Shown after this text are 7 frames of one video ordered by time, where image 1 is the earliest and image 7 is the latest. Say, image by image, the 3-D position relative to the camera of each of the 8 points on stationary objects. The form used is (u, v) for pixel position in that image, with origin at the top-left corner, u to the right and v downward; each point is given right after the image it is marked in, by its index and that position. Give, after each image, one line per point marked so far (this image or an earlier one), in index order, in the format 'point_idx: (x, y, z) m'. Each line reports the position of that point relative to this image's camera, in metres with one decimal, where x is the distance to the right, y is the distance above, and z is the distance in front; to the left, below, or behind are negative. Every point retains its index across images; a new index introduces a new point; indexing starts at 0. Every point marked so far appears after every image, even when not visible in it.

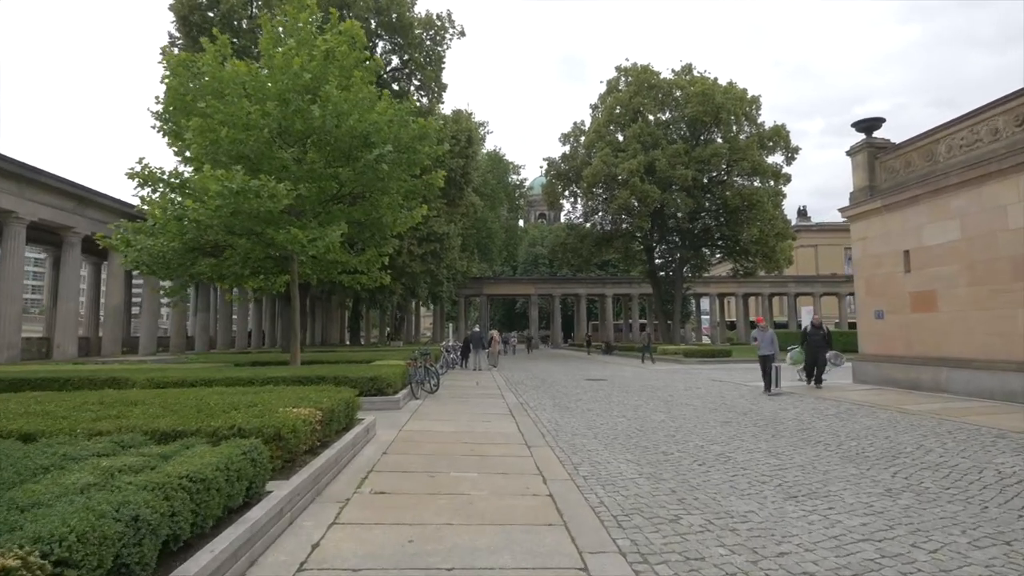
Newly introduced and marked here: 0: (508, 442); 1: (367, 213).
0: (-0.1, -2.3, +9.2) m
1: (-4.5, +2.3, +19.6) m
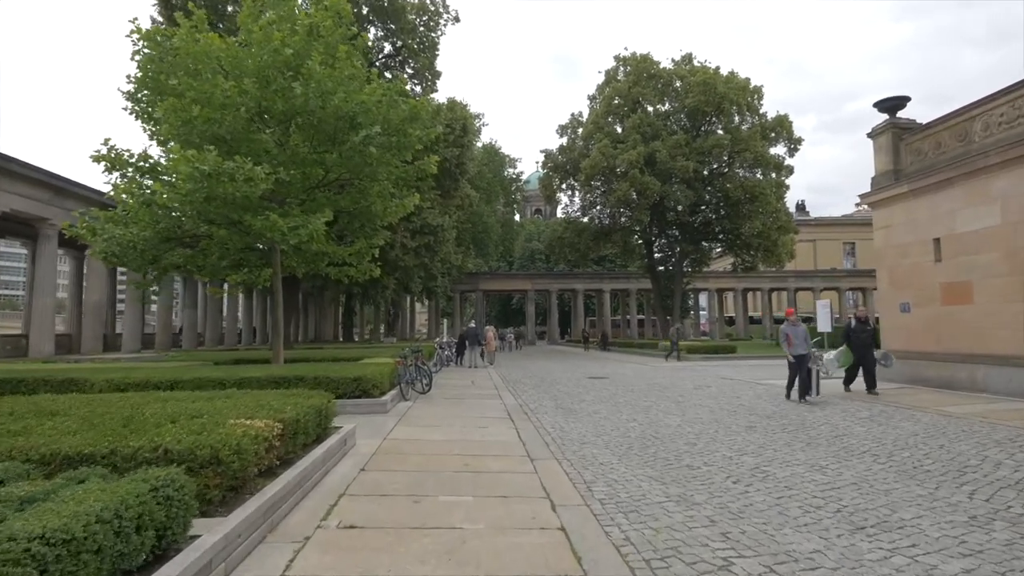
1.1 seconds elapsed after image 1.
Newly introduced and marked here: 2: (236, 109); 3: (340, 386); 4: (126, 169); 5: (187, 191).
0: (-0.1, -2.1, +8.0) m
1: (-4.6, +2.6, +18.4) m
2: (-7.0, +4.6, +15.9) m
3: (-3.3, -1.9, +11.9) m
4: (-9.6, +2.9, +15.5) m
5: (-7.6, +2.3, +14.7) m
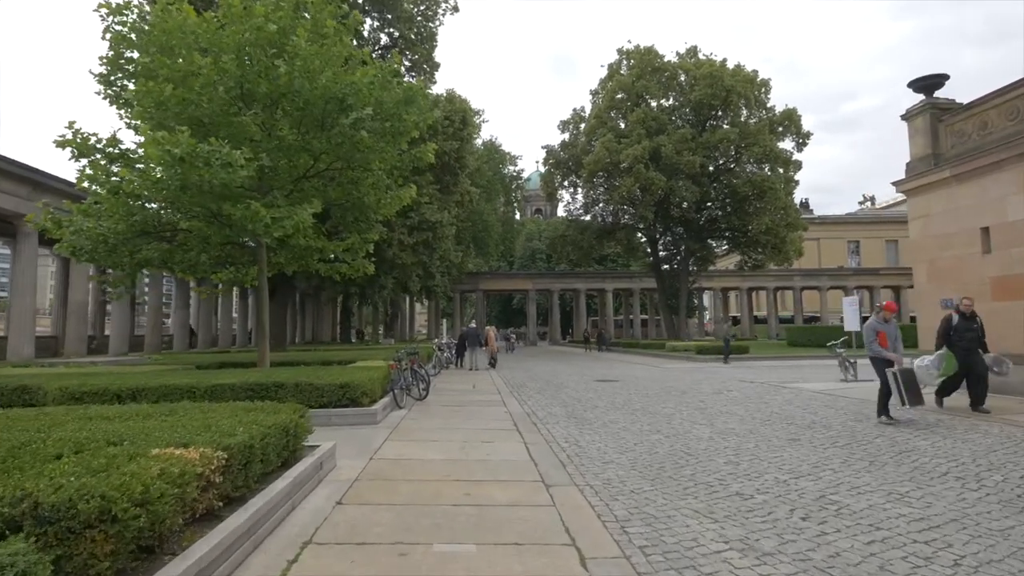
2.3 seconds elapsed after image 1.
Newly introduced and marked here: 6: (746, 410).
0: (0.0, -2.0, +6.7) m
1: (-4.5, +2.6, +17.0) m
2: (-6.9, +4.6, +14.5) m
3: (-3.1, -1.8, +10.5) m
4: (-9.5, +3.0, +14.2) m
5: (-7.5, +2.4, +13.4) m
6: (+4.6, -2.4, +12.3) m
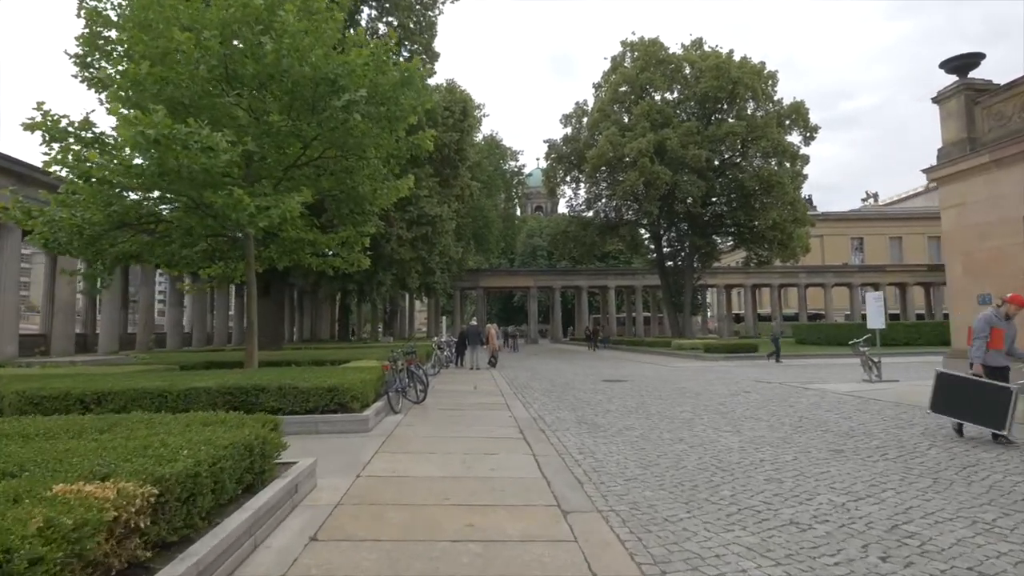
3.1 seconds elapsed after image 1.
0: (+0.1, -1.9, +5.7) m
1: (-4.4, +2.8, +16.0) m
2: (-6.8, +4.7, +13.5) m
3: (-3.1, -1.7, +9.5) m
4: (-9.4, +3.1, +13.1) m
5: (-7.4, +2.5, +12.3) m
6: (+4.7, -2.3, +11.3) m
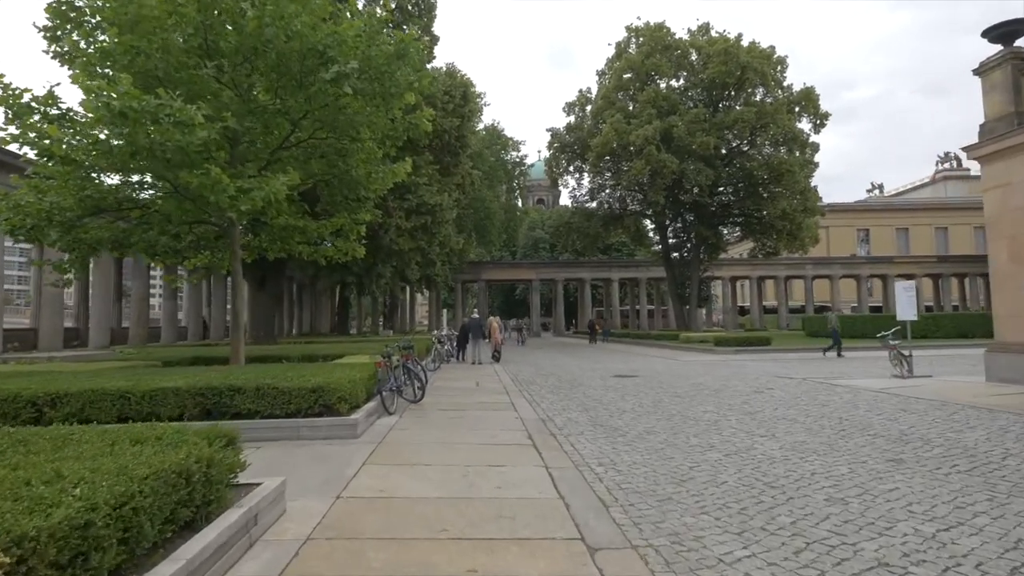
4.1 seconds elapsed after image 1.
0: (+0.2, -1.8, +4.6) m
1: (-4.3, +3.0, +14.9) m
2: (-6.7, +4.9, +12.4) m
3: (-3.0, -1.5, +8.5) m
4: (-9.3, +3.3, +12.0) m
5: (-7.3, +2.7, +11.2) m
6: (+4.8, -2.1, +10.2) m
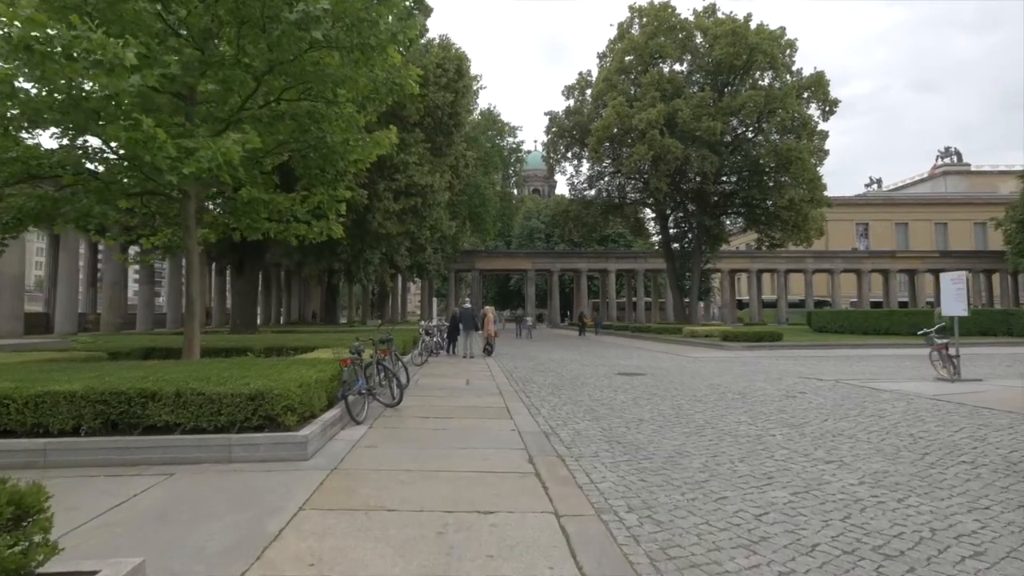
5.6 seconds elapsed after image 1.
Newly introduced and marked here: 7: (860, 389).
0: (+0.2, -1.6, +2.7) m
1: (-4.3, +3.3, +12.9) m
2: (-6.7, +5.3, +10.3) m
3: (-3.0, -1.3, +6.5) m
4: (-9.3, +3.7, +10.0) m
5: (-7.3, +3.0, +9.2) m
6: (+4.8, -1.9, +8.3) m
7: (+7.0, -2.0, +12.6) m
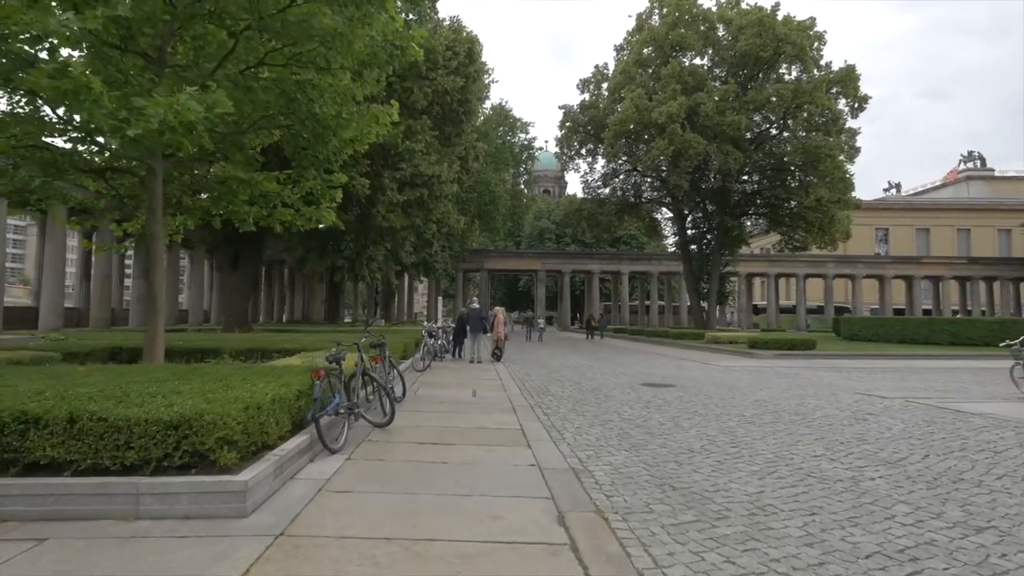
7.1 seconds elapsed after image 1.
0: (+0.4, -1.6, +0.8) m
1: (-4.0, +3.5, +11.1) m
2: (-6.4, +5.5, +8.5) m
3: (-2.8, -1.2, +4.7) m
4: (-9.0, +3.9, +8.2) m
5: (-7.1, +3.2, +7.4) m
6: (+5.0, -1.9, +6.4) m
7: (+7.3, -2.1, +10.6) m
